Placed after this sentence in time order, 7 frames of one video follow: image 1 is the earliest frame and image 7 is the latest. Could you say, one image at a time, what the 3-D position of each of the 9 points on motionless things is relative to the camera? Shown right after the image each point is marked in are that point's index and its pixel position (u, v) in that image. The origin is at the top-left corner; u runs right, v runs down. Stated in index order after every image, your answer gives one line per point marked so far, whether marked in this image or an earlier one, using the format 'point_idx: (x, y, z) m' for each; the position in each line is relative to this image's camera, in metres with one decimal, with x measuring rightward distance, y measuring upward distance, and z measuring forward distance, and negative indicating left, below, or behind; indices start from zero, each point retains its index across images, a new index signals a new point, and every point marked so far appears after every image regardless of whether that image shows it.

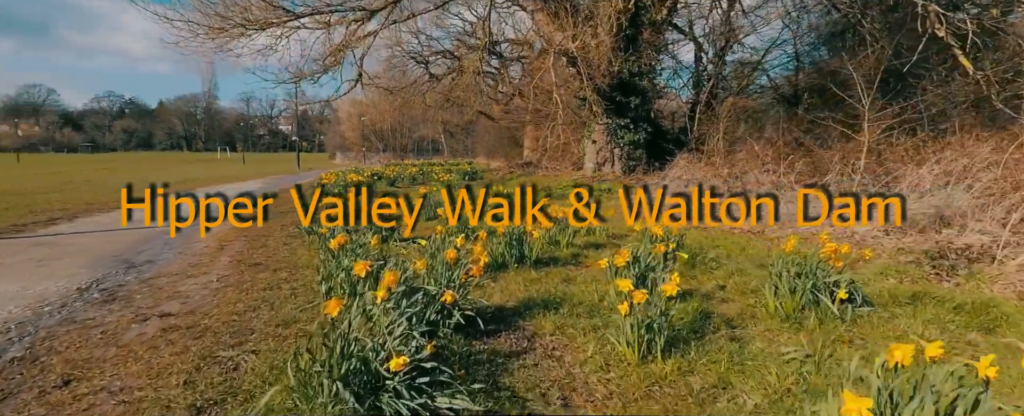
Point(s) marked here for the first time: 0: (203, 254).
0: (-3.9, -0.5, +8.5) m
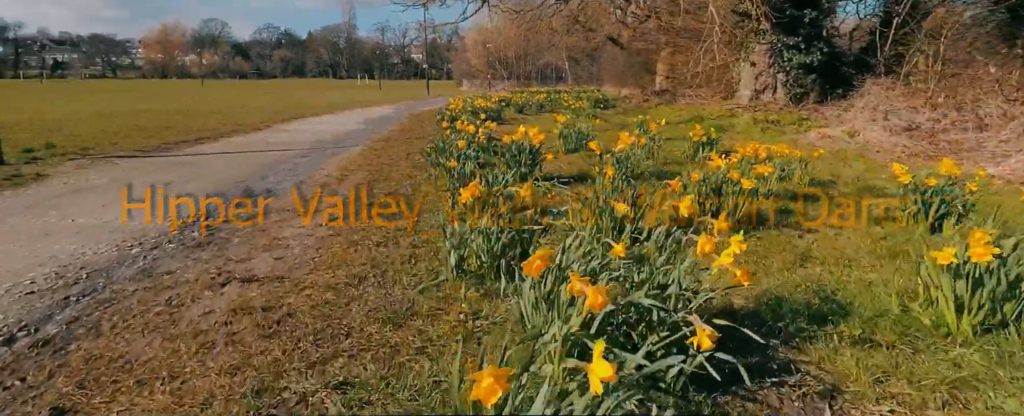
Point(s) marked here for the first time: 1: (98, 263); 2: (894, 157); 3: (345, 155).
0: (-2.1, +0.4, +7.5) m
1: (-2.7, -0.4, +4.2) m
2: (+5.2, +0.7, +9.0) m
3: (-2.5, +0.8, +10.1) m
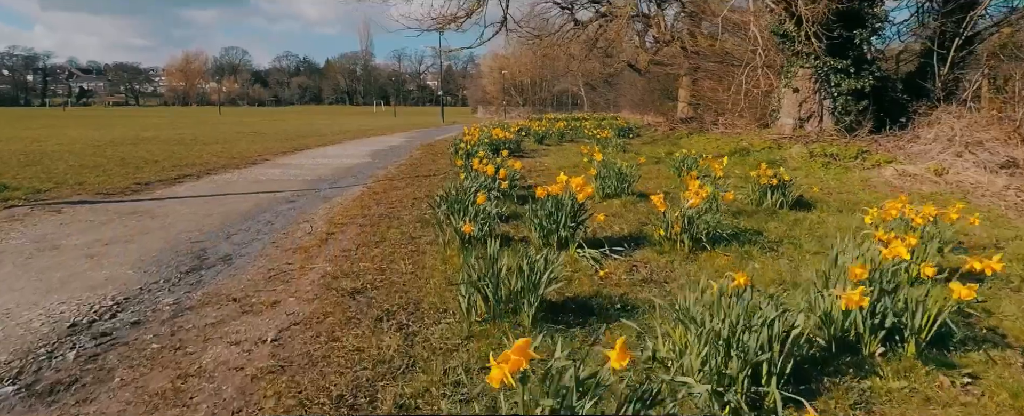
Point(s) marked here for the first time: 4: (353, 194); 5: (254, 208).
0: (-1.8, -0.2, +5.9) m
1: (-2.4, -0.8, +2.5) m
2: (+5.5, 0.0, +7.3) m
3: (-2.2, +0.1, +8.5) m
4: (-2.2, +0.2, +8.9) m
5: (-3.0, 0.0, +7.6) m
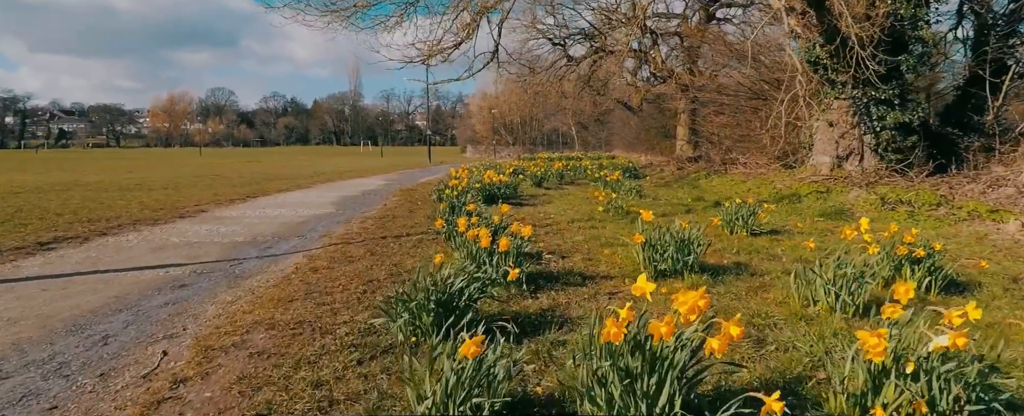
0: (-1.7, -0.8, +3.1) m
1: (-2.3, -1.2, -0.3) m
2: (+5.6, -0.6, +4.6) m
3: (-2.2, -0.6, +5.6) m
4: (-2.1, -0.6, +6.0) m
5: (-3.0, -0.7, +4.7) m
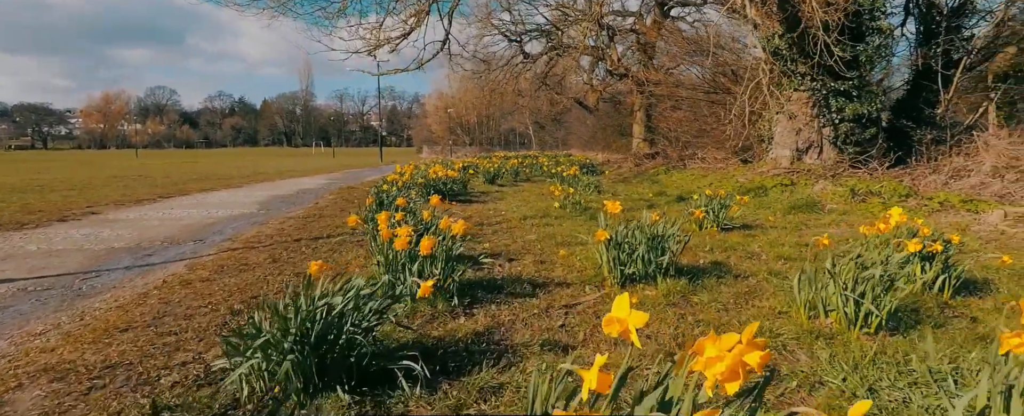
0: (-2.0, -0.8, +1.8) m
1: (-2.4, -1.2, -1.7) m
2: (+5.2, -0.5, +3.7) m
3: (-2.6, -0.6, +4.3) m
4: (-2.6, -0.5, +4.7) m
5: (-3.4, -0.7, +3.3) m
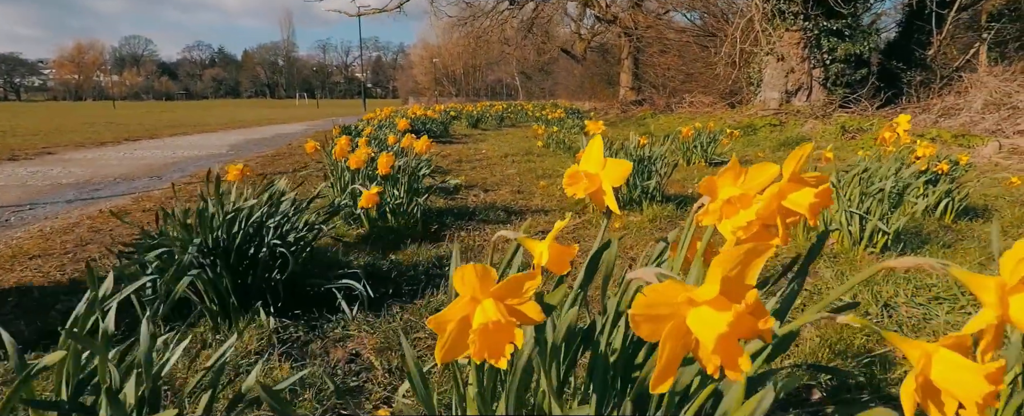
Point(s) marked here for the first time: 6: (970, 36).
0: (-2.1, -0.5, +1.4) m
1: (-2.4, -1.1, -2.0) m
2: (+5.0, 0.0, +3.4) m
3: (-2.8, -0.1, +3.9) m
4: (-2.8, 0.0, +4.3) m
5: (-3.5, -0.3, +2.9) m
6: (+7.8, +3.0, +11.1) m
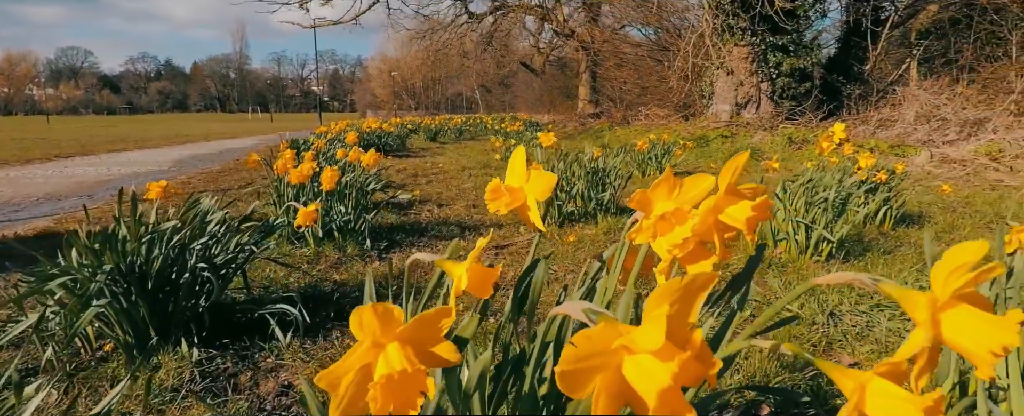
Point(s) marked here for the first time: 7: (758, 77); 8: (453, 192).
0: (-2.2, -0.6, +1.1) m
1: (-2.3, -1.1, -2.3) m
2: (+4.8, 0.0, +3.6) m
3: (-3.1, -0.2, +3.6) m
4: (-3.1, -0.2, +4.0) m
5: (-3.7, -0.4, +2.6) m
6: (+7.0, +2.8, +11.5) m
7: (+5.6, +3.0, +13.9) m
8: (-0.6, +0.2, +6.4) m
